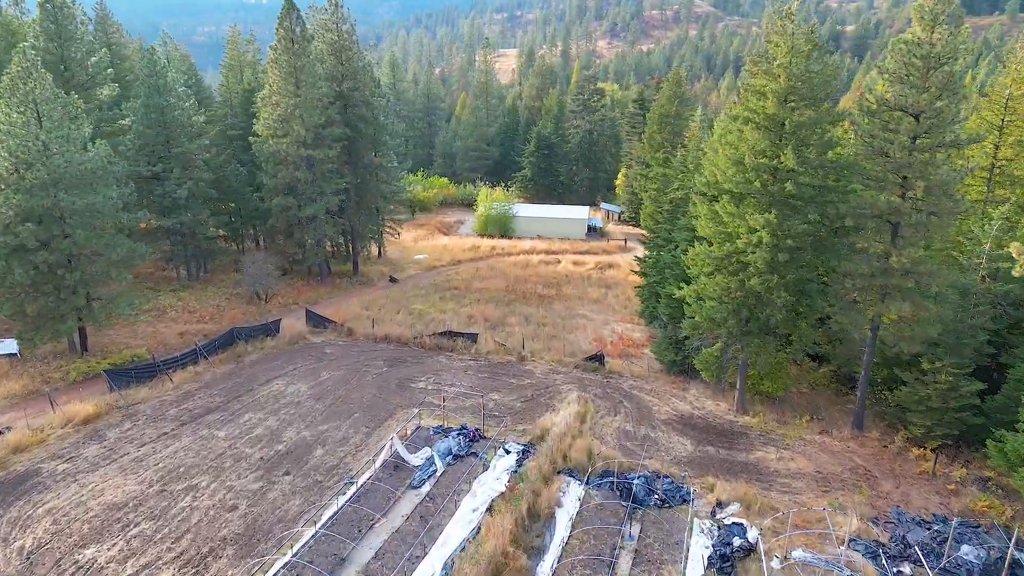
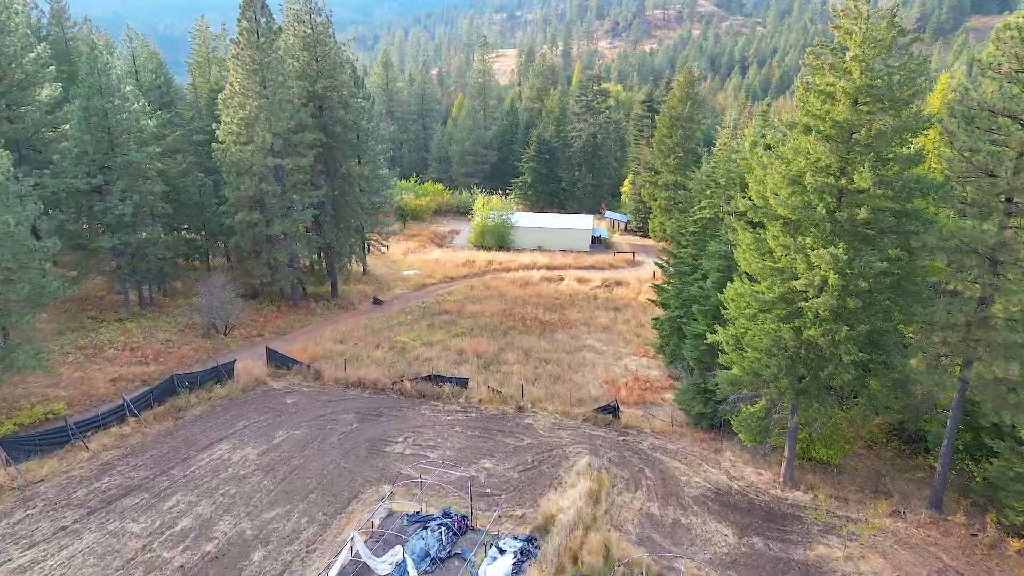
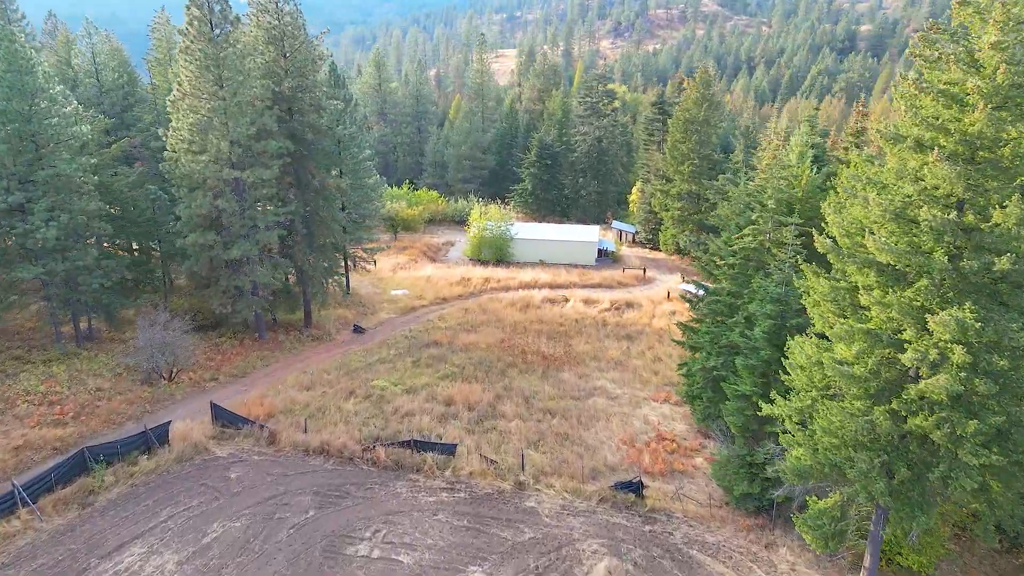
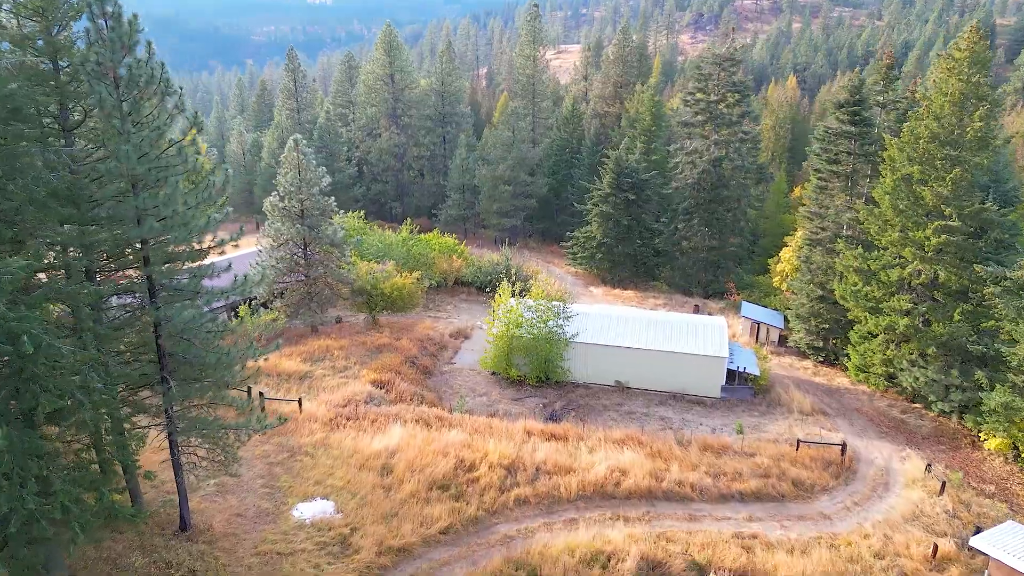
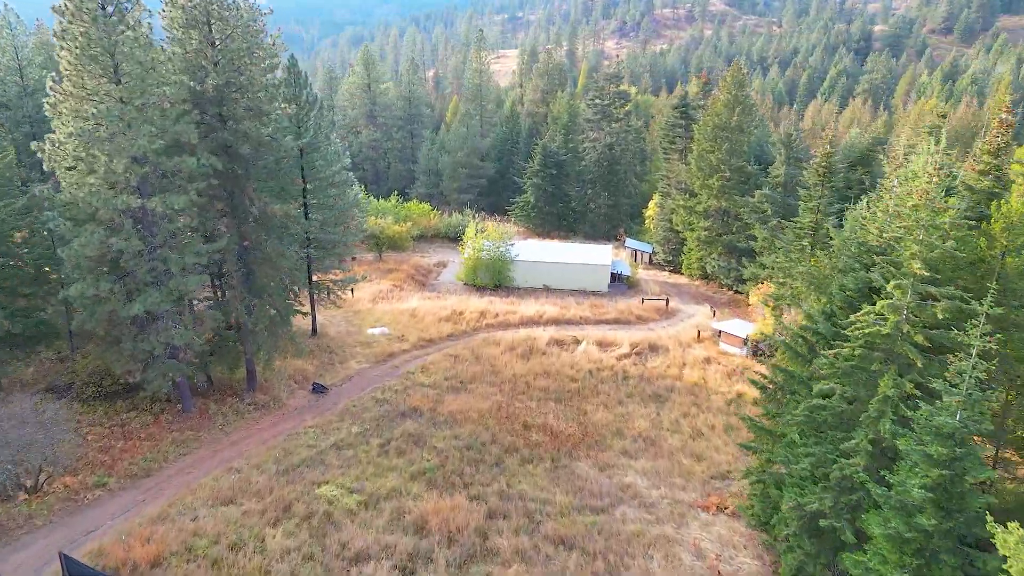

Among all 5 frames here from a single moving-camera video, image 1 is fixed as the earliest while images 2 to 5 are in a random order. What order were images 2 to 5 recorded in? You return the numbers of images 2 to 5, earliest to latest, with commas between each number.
2, 3, 5, 4
